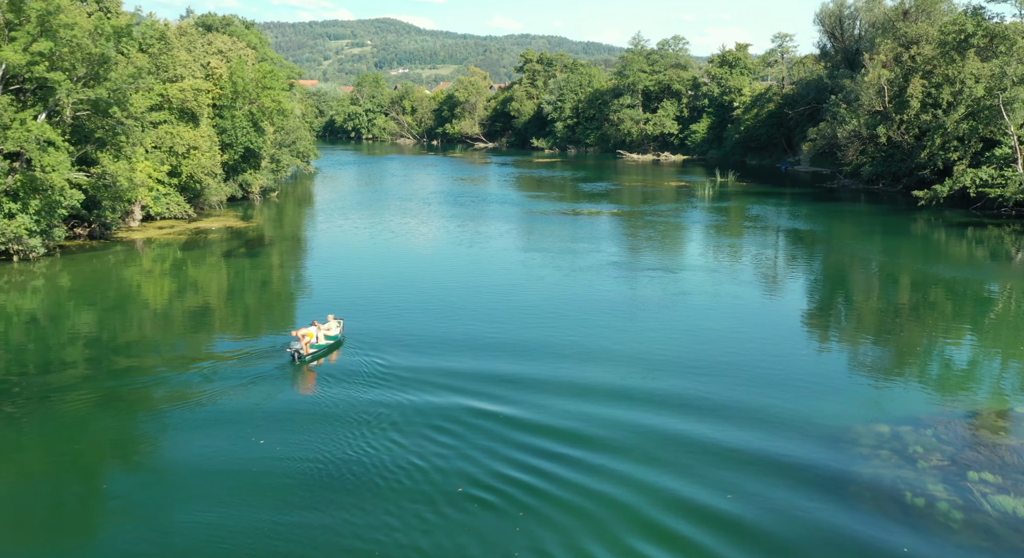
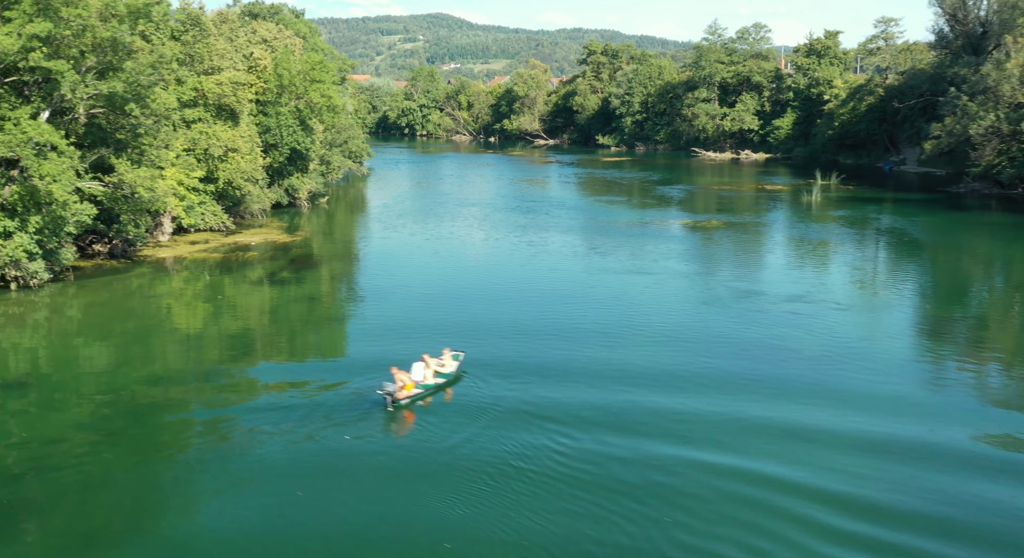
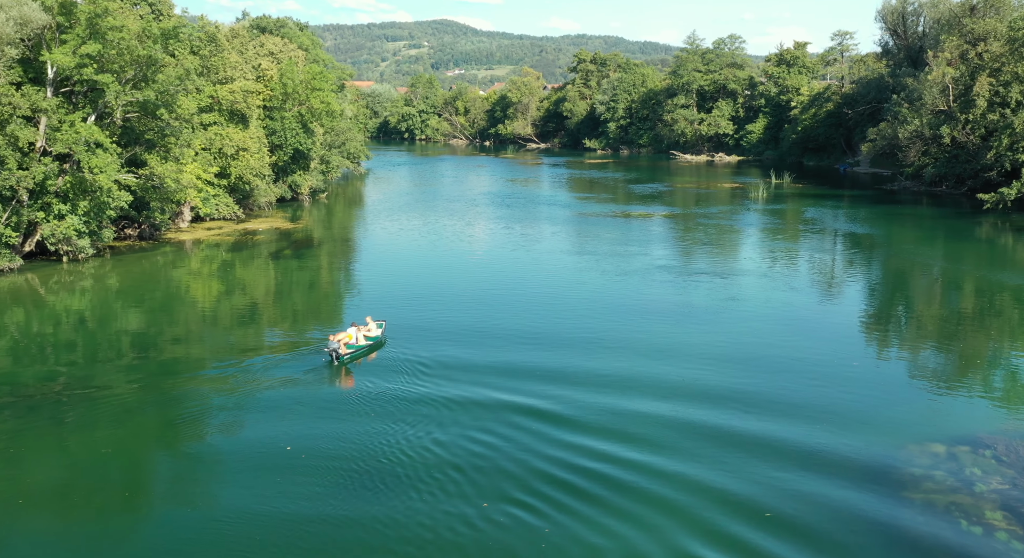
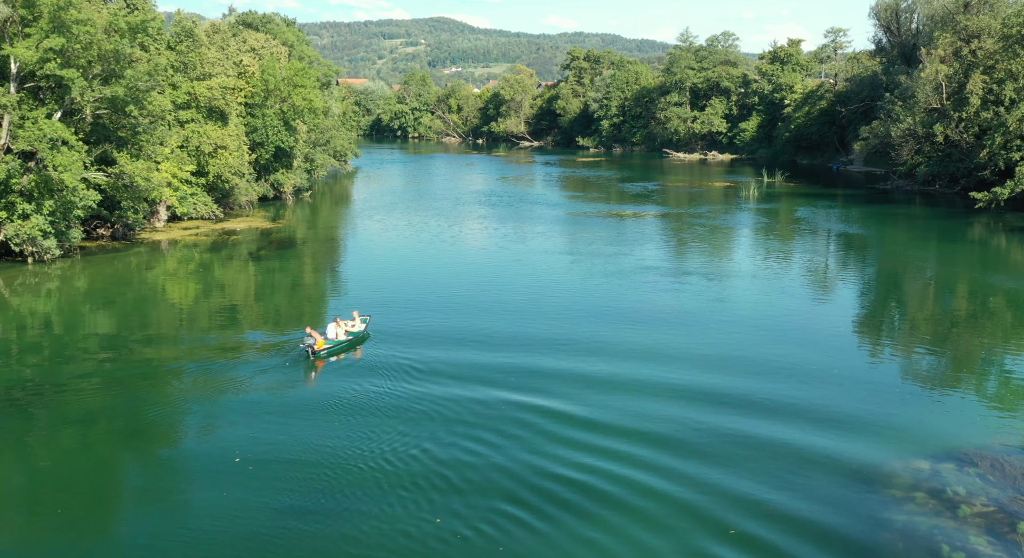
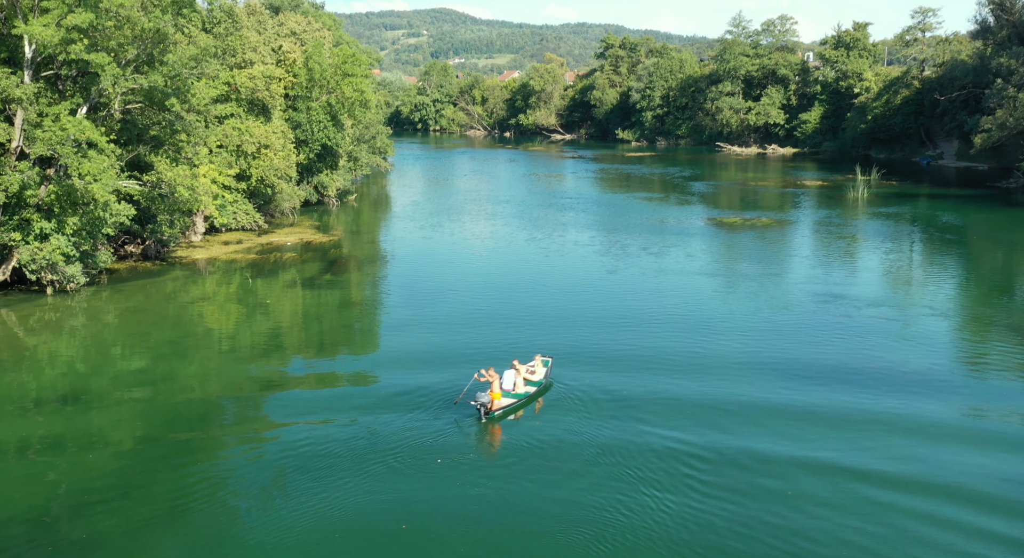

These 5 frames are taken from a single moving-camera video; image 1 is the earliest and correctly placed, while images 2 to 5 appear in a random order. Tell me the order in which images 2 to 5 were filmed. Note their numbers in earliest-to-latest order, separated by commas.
3, 4, 2, 5
